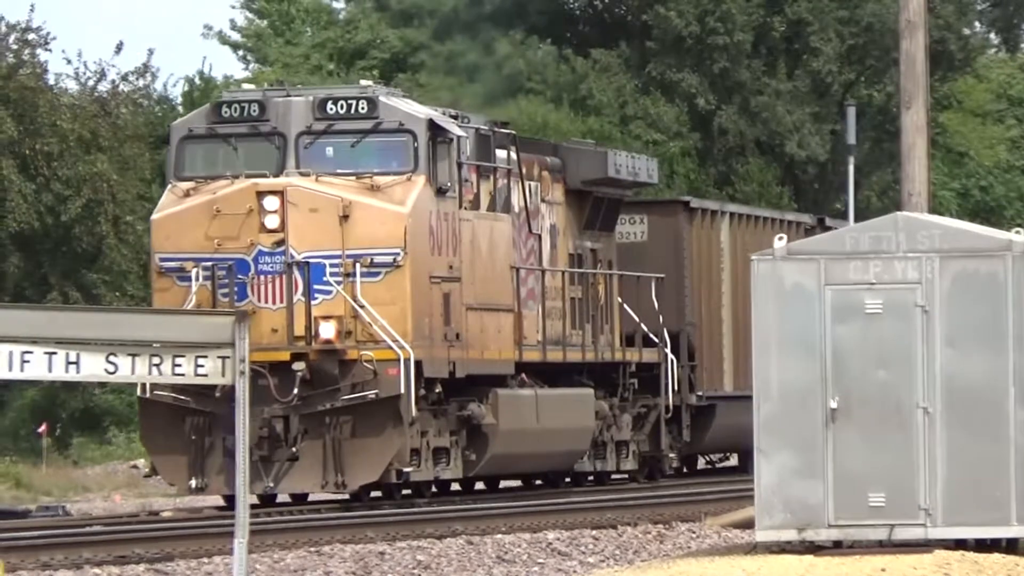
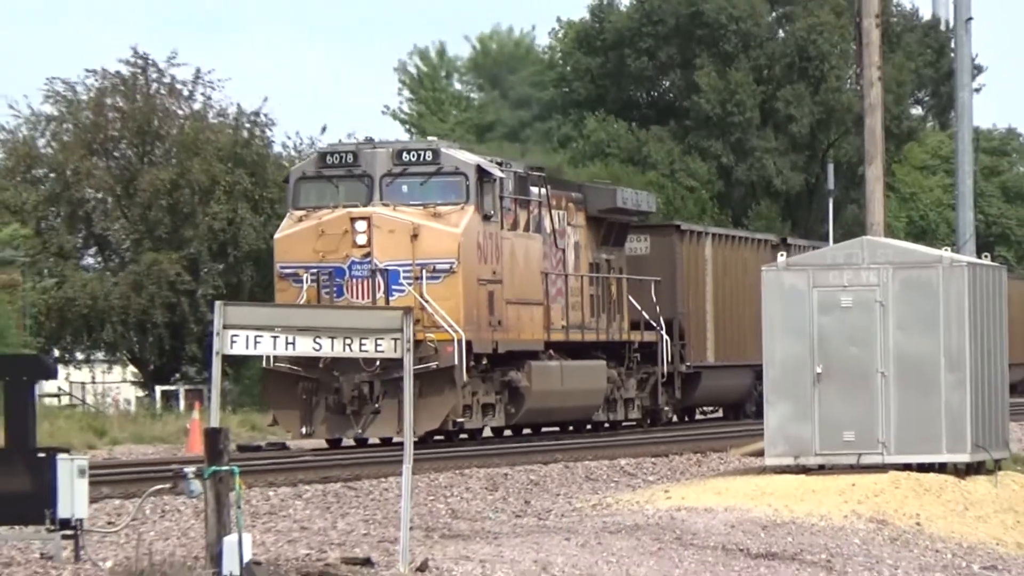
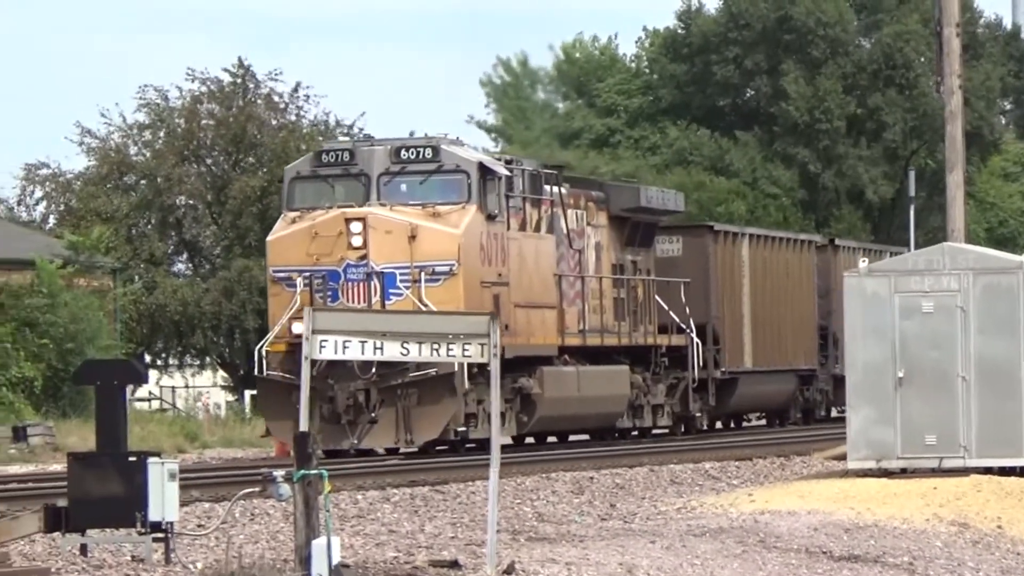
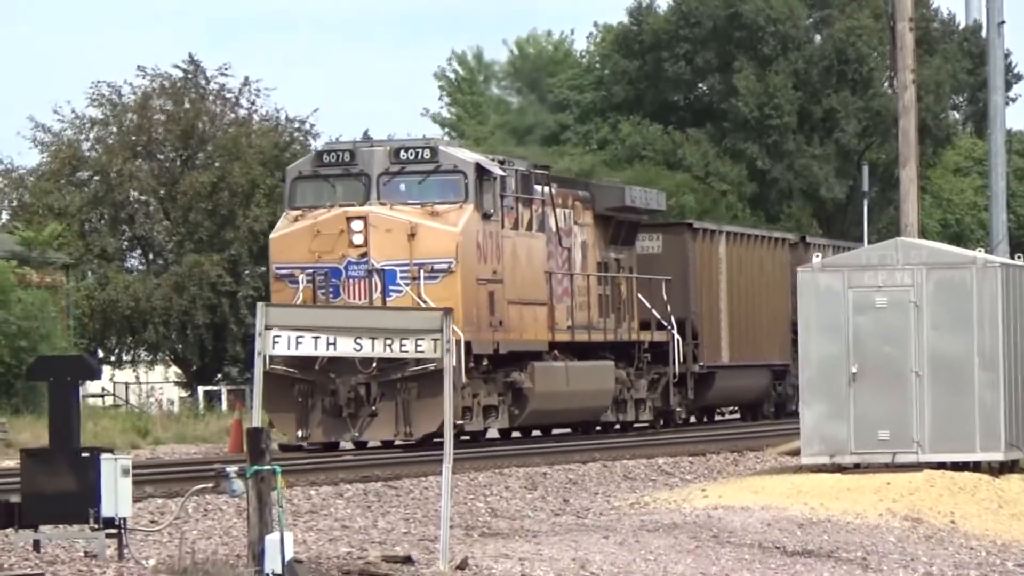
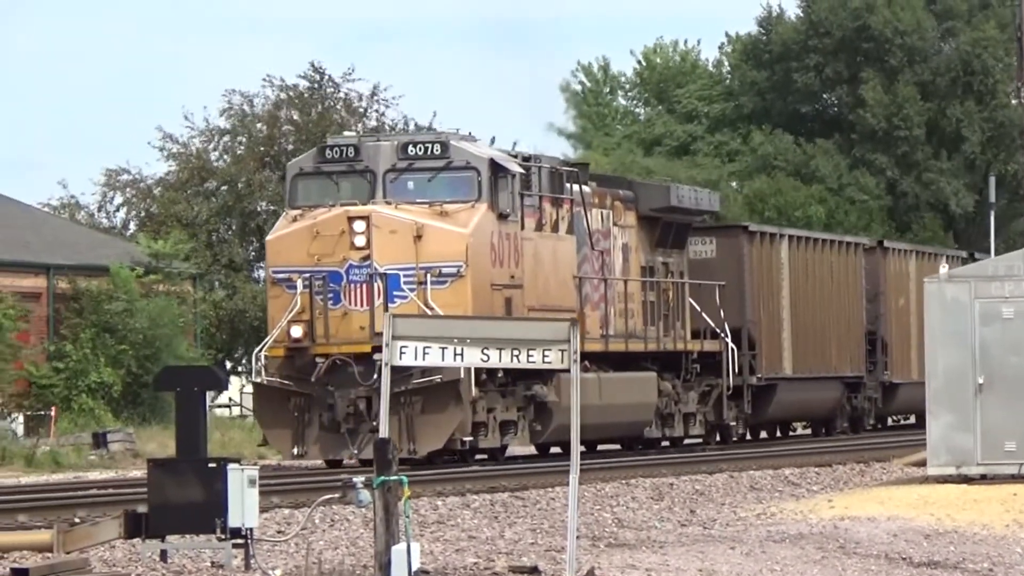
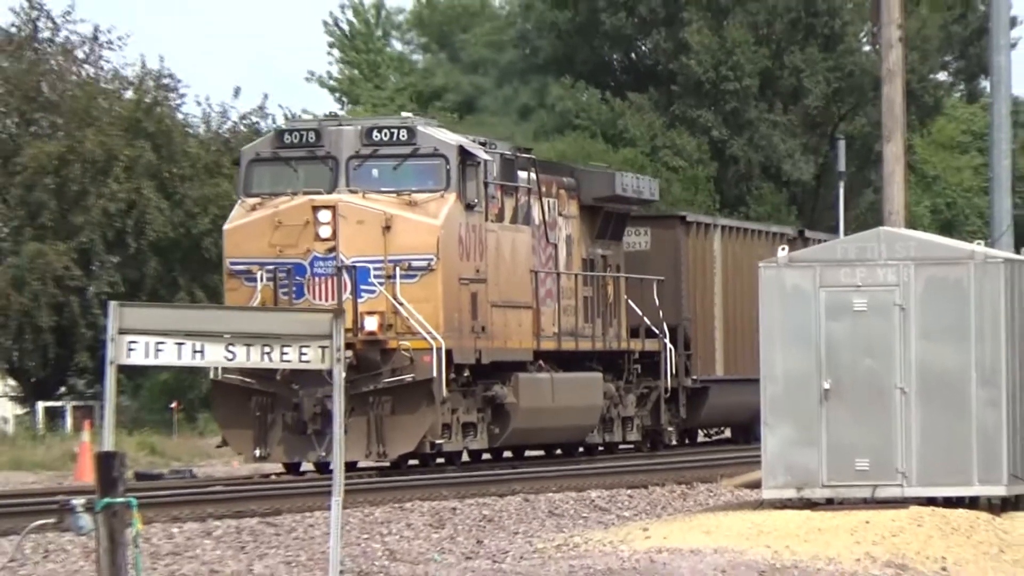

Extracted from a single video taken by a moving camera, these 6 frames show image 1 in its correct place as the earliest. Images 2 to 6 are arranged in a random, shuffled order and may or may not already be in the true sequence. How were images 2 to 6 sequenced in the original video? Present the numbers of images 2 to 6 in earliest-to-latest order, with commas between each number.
6, 2, 4, 3, 5
